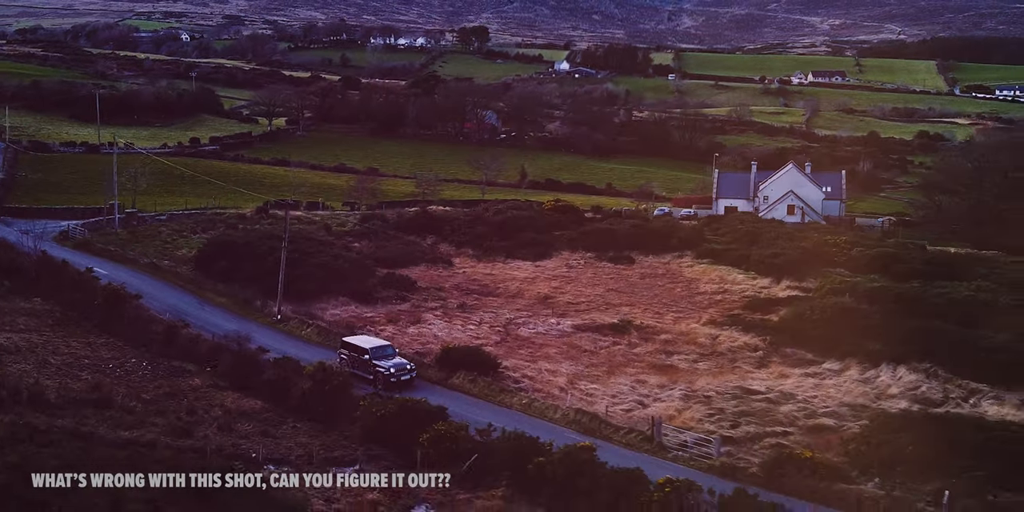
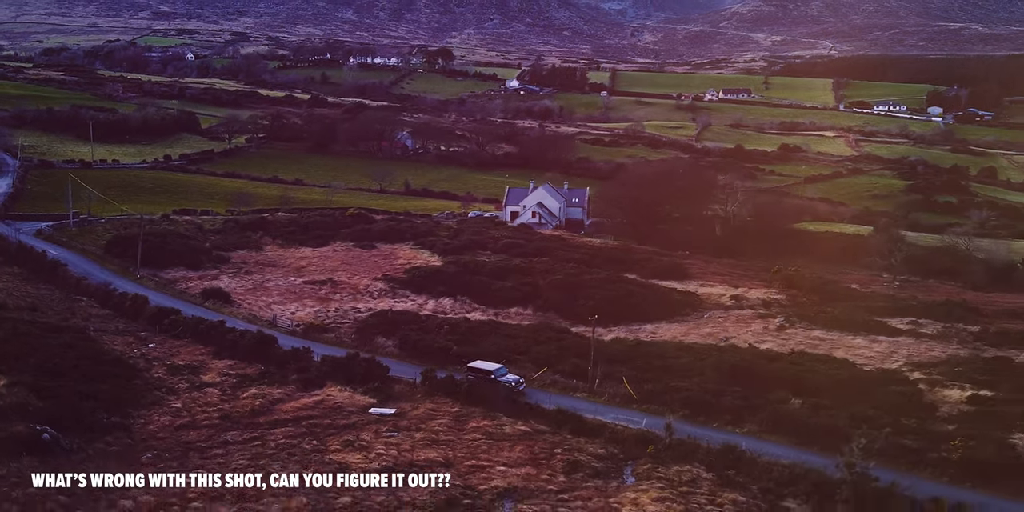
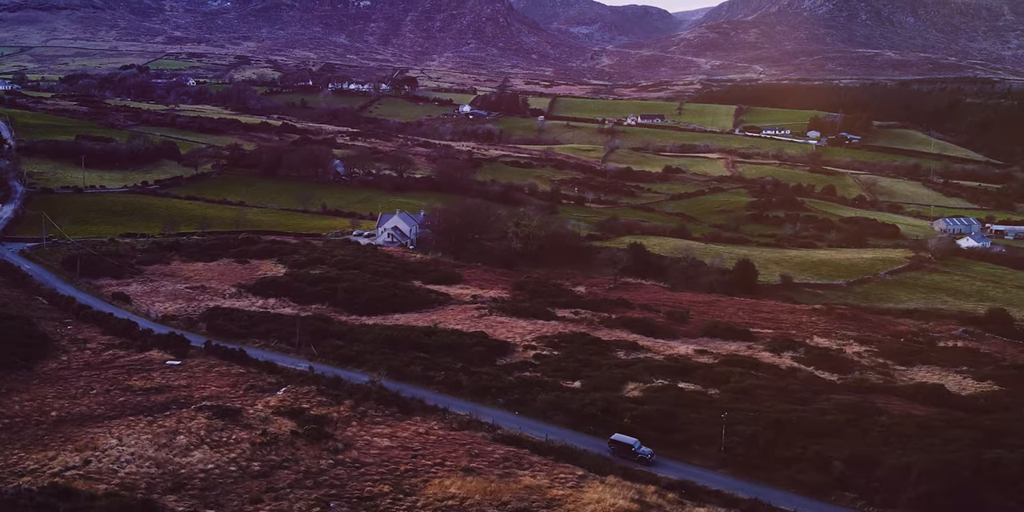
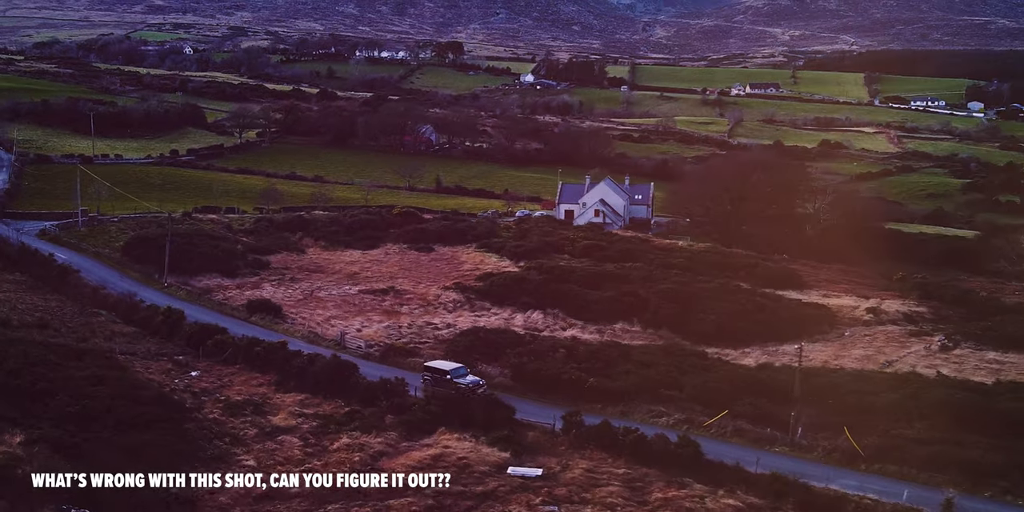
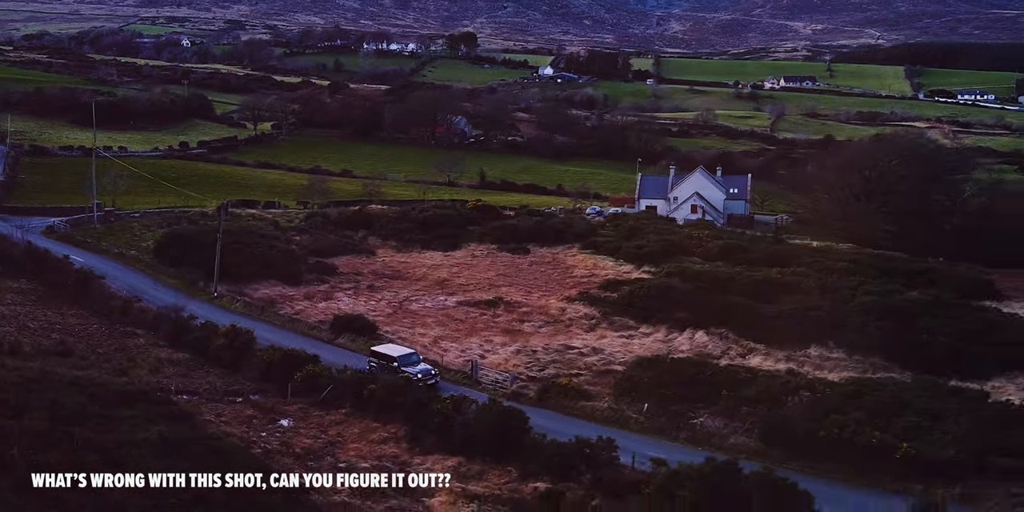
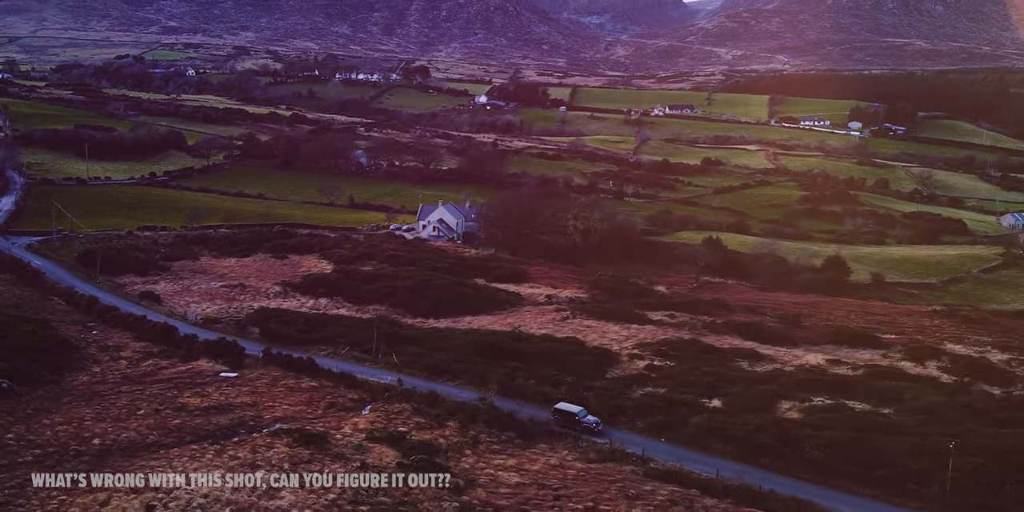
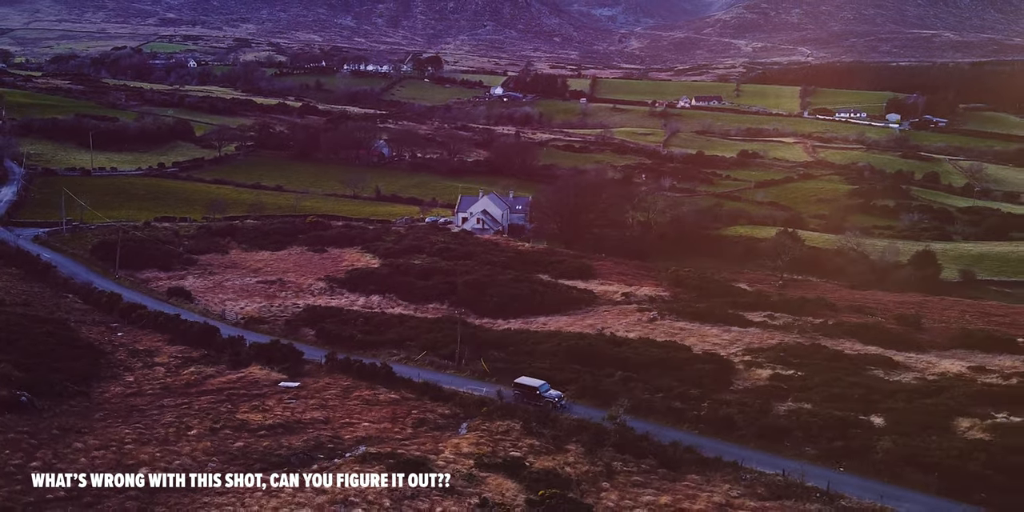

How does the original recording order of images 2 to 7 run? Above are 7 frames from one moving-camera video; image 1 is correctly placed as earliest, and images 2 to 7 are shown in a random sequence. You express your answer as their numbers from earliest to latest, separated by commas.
5, 4, 2, 7, 6, 3
